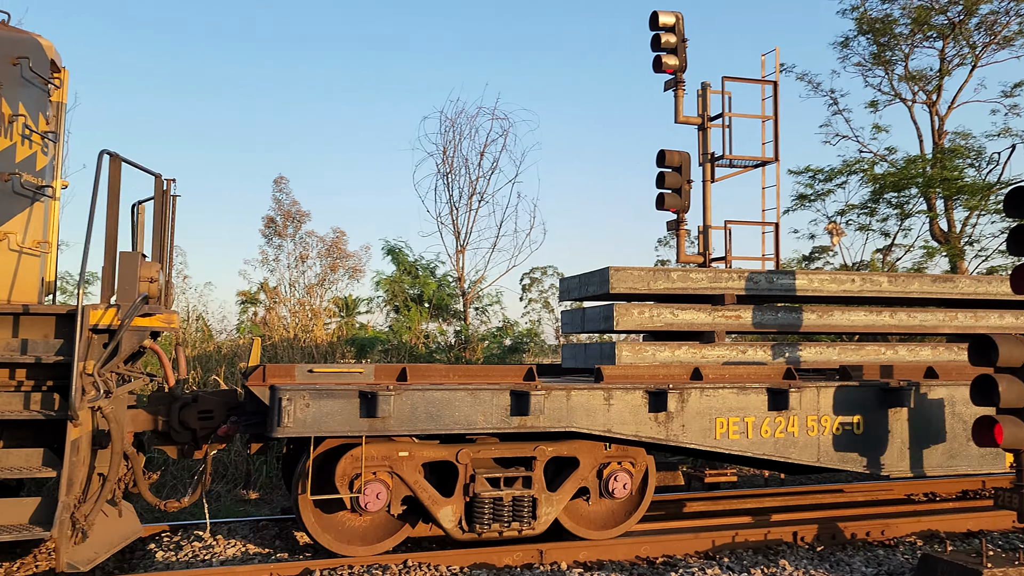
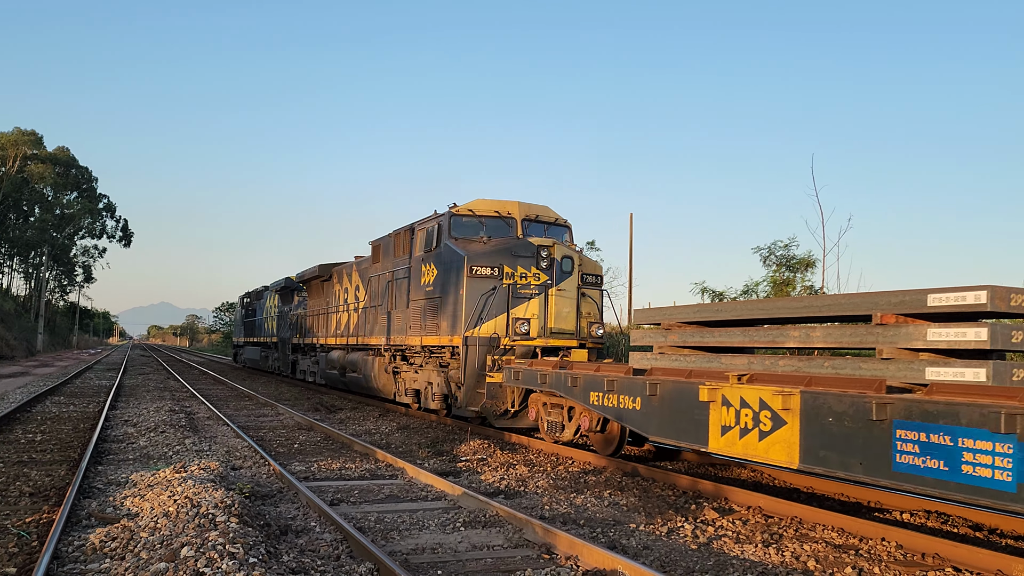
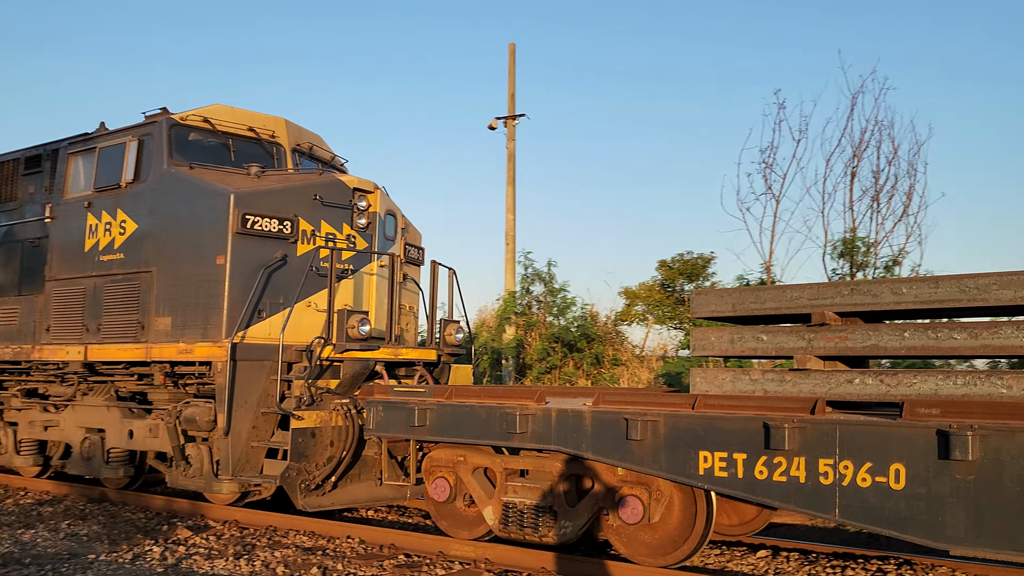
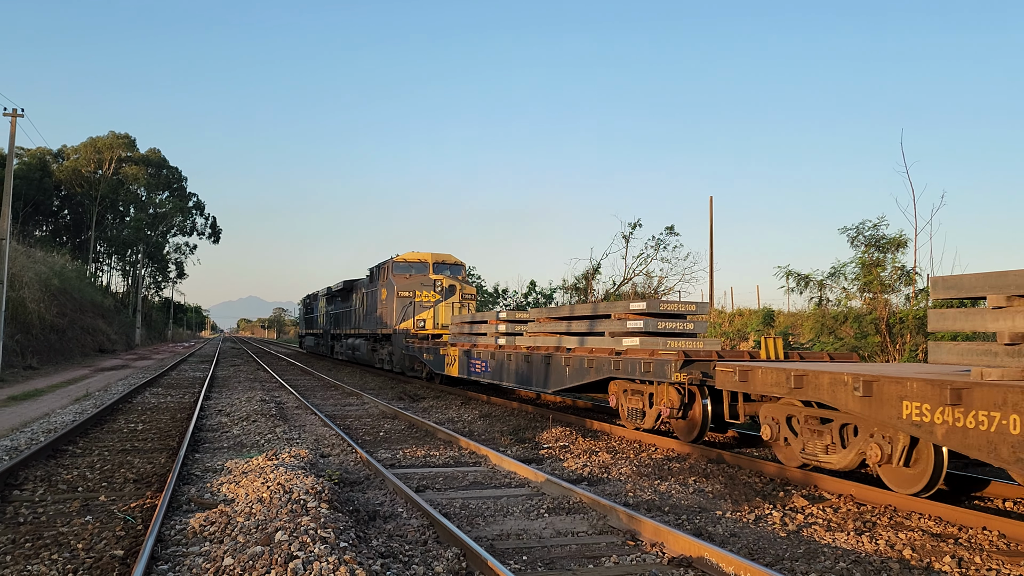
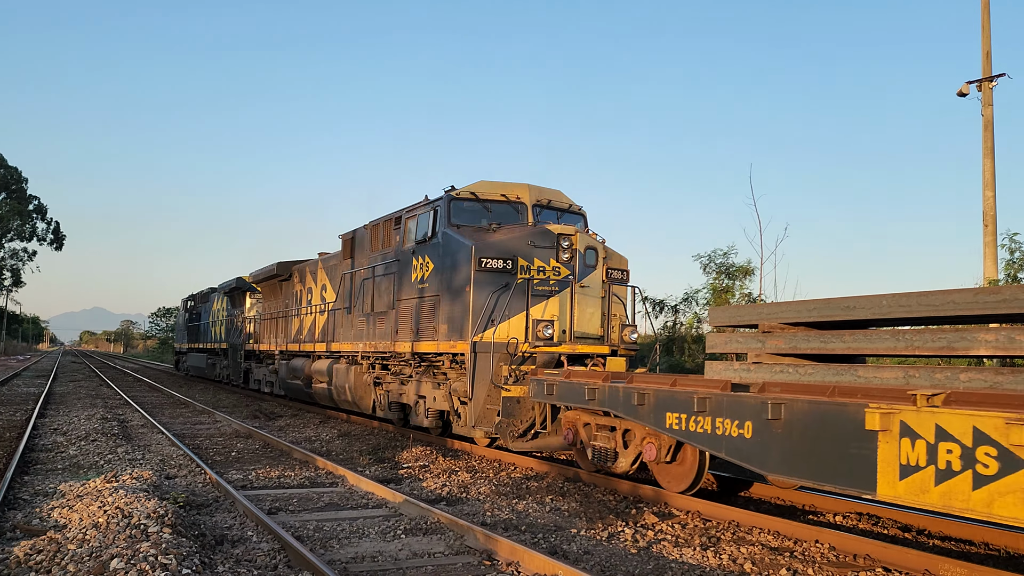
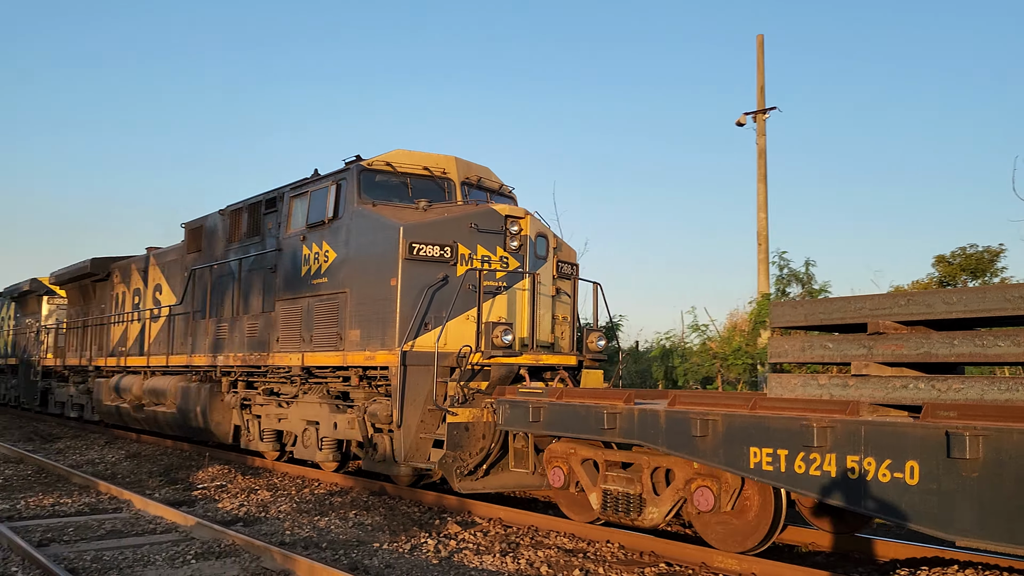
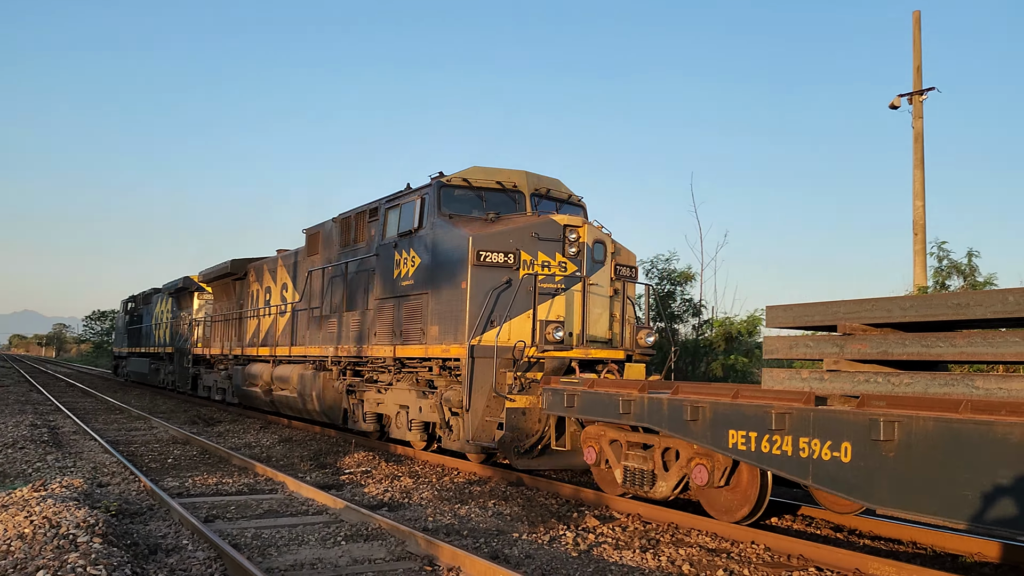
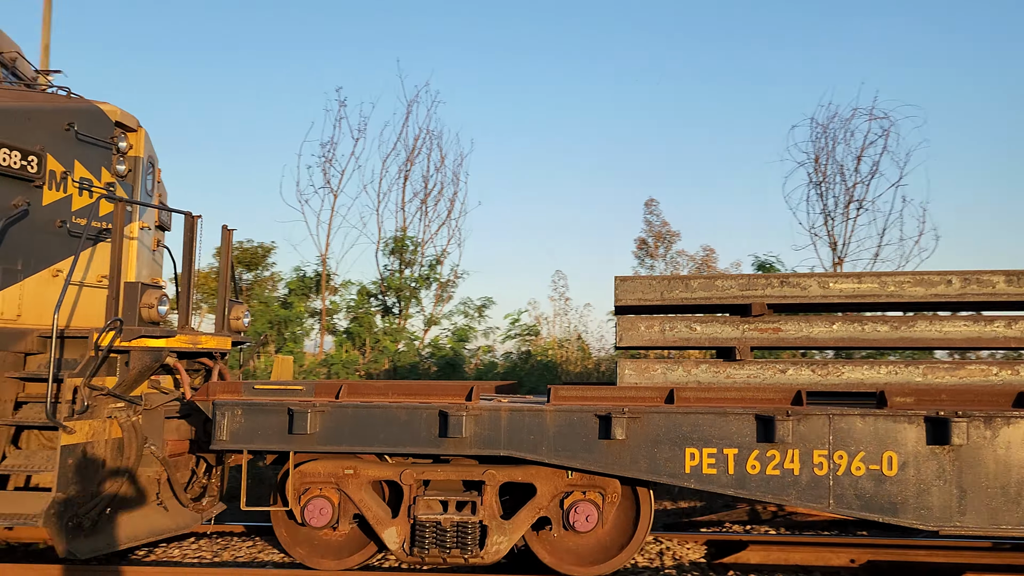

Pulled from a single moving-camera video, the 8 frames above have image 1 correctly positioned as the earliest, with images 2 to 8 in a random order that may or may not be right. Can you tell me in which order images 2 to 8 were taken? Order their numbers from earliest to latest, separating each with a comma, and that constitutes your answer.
8, 3, 6, 7, 5, 2, 4
